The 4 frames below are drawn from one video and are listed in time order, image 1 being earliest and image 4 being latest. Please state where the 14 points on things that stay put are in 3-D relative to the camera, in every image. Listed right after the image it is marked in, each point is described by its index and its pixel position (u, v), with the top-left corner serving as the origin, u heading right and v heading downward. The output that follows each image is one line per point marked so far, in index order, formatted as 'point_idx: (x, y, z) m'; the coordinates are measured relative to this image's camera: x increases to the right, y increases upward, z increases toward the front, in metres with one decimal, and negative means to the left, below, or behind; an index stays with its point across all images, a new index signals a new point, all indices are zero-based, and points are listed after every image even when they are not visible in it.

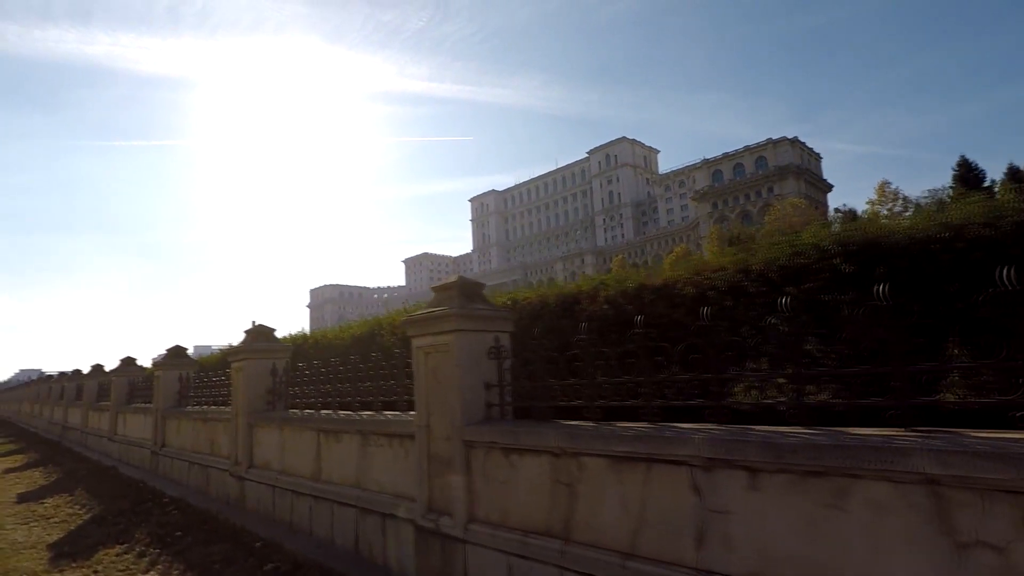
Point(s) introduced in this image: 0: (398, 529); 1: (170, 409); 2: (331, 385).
0: (-1.0, -2.2, +5.3) m
1: (-6.5, -2.3, +11.0) m
2: (-2.2, -1.2, +7.0) m
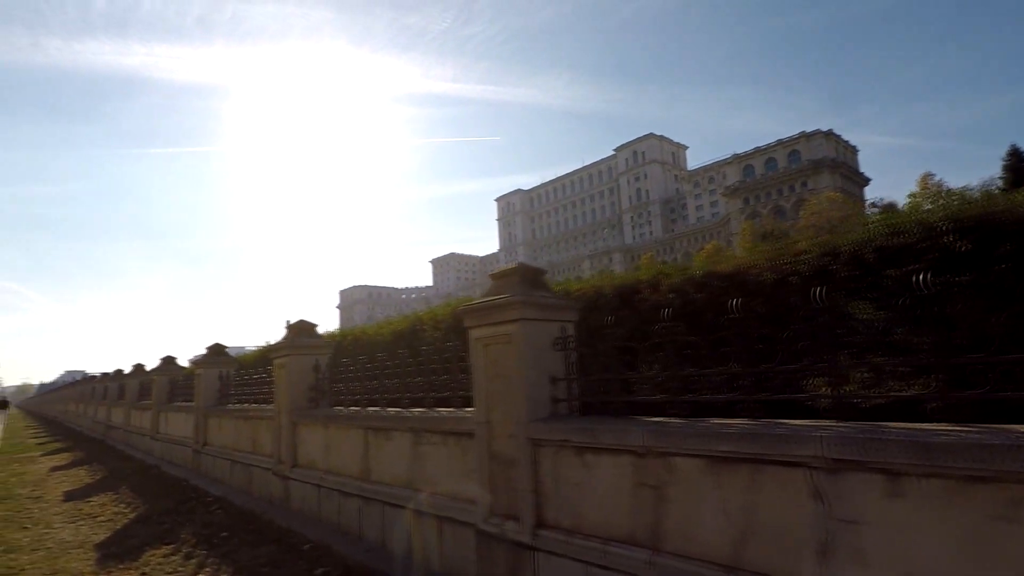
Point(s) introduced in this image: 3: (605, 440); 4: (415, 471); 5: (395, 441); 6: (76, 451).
0: (-0.5, -2.1, +5.0) m
1: (-5.7, -2.2, +10.9) m
2: (-1.5, -1.1, +6.7) m
3: (+0.6, -1.0, +3.8) m
4: (-0.9, -1.7, +5.6) m
5: (-1.2, -1.5, +5.9) m
6: (-12.5, -4.7, +16.6) m
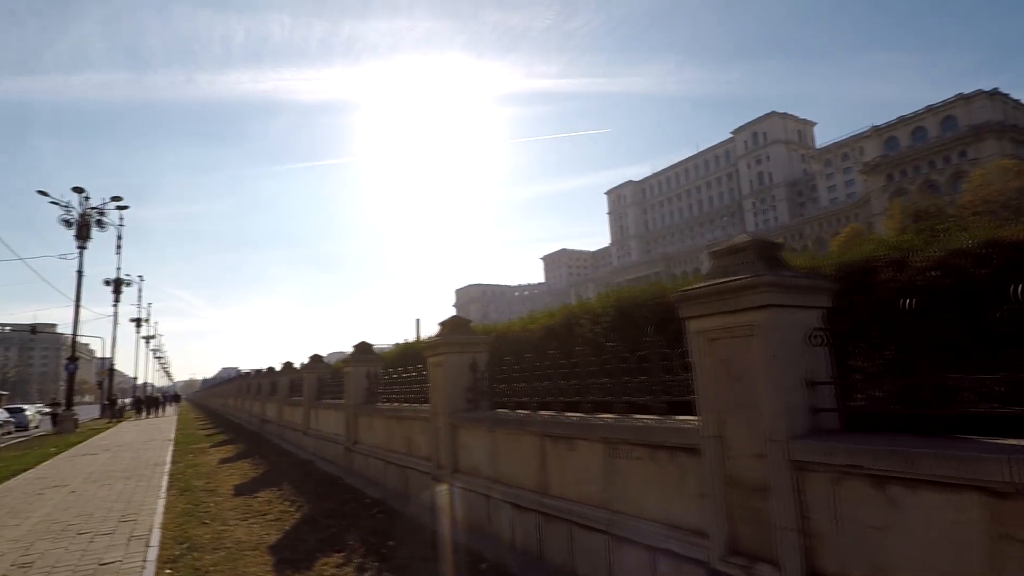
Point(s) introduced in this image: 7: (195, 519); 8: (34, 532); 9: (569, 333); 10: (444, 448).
0: (+1.1, -2.0, +4.0) m
1: (-2.8, -2.2, +10.9) m
2: (+0.4, -1.0, +6.0) m
3: (+2.0, -0.8, +2.7) m
4: (+0.8, -1.6, +4.7) m
5: (+0.6, -1.4, +5.1) m
6: (-8.4, -4.8, +17.8) m
7: (-4.2, -3.1, +7.7) m
8: (-5.9, -3.0, +7.2) m
9: (+0.8, -0.7, +8.5) m
10: (-0.9, -2.1, +7.5) m
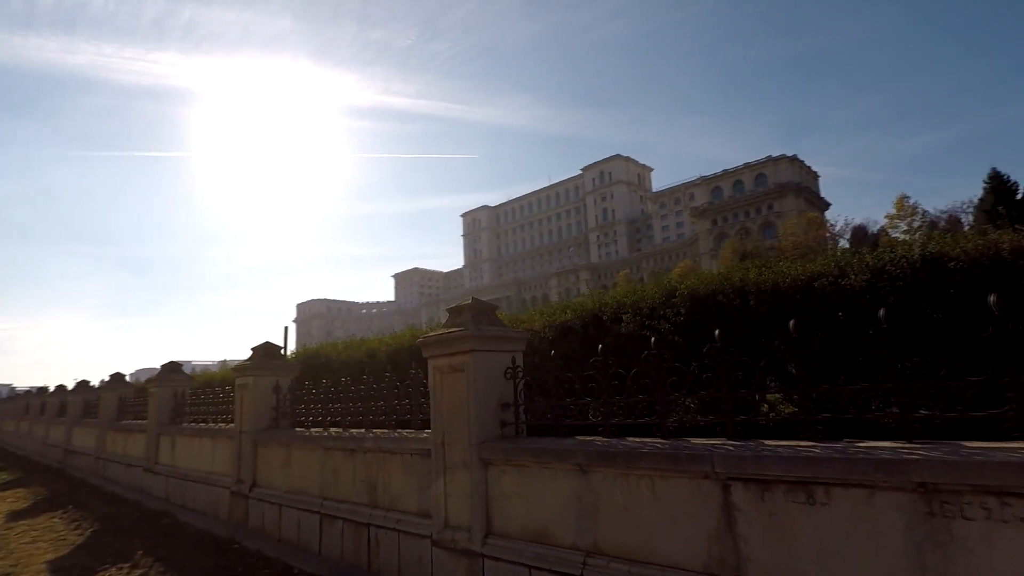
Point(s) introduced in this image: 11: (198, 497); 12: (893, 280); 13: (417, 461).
0: (+2.4, -1.6, +2.0) m
1: (-3.2, -1.9, +7.6) m
2: (+1.2, -0.7, +3.7) m
3: (+3.6, -0.5, +1.0) m
4: (+1.9, -1.3, +2.6) m
5: (+1.7, -1.1, +2.9) m
6: (-10.5, -4.3, +12.7) m
7: (-3.8, -2.6, +4.1) m
8: (-5.2, -2.4, +3.1) m
9: (+1.0, -0.5, +6.3) m
10: (-0.4, -1.7, +4.8) m
11: (-4.7, -3.1, +8.7) m
12: (+3.1, +0.1, +4.8) m
13: (-0.9, -1.6, +5.3) m
